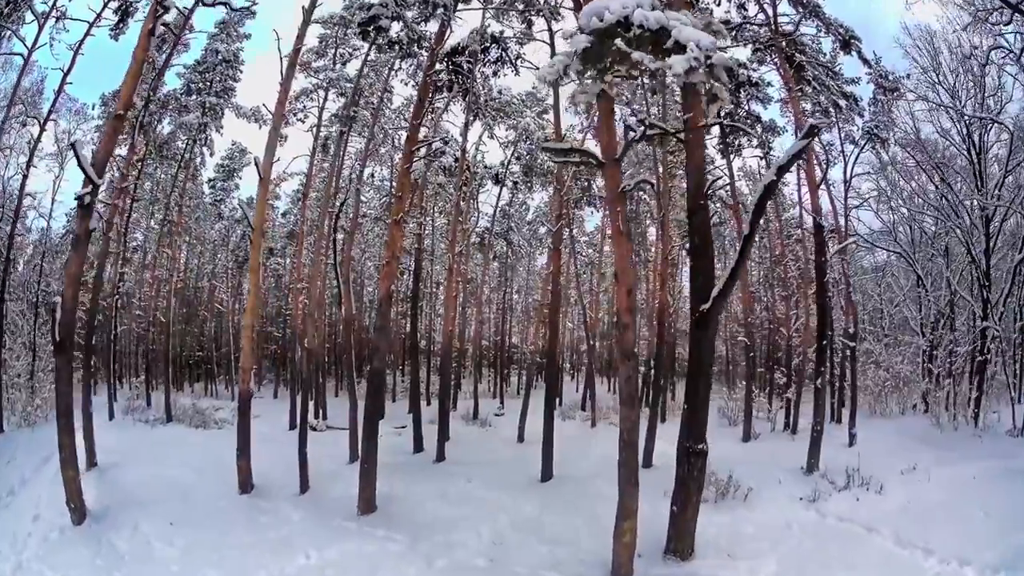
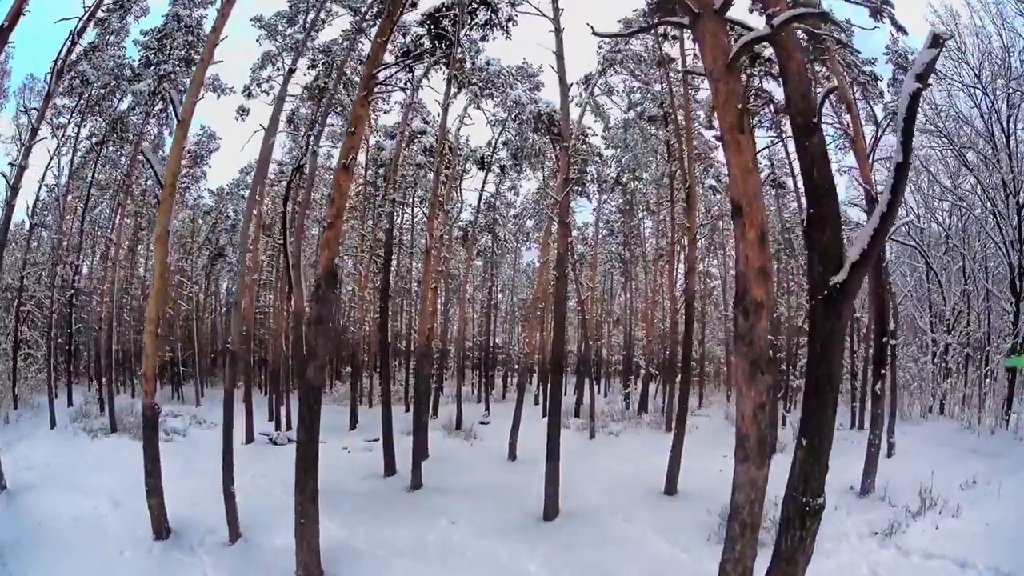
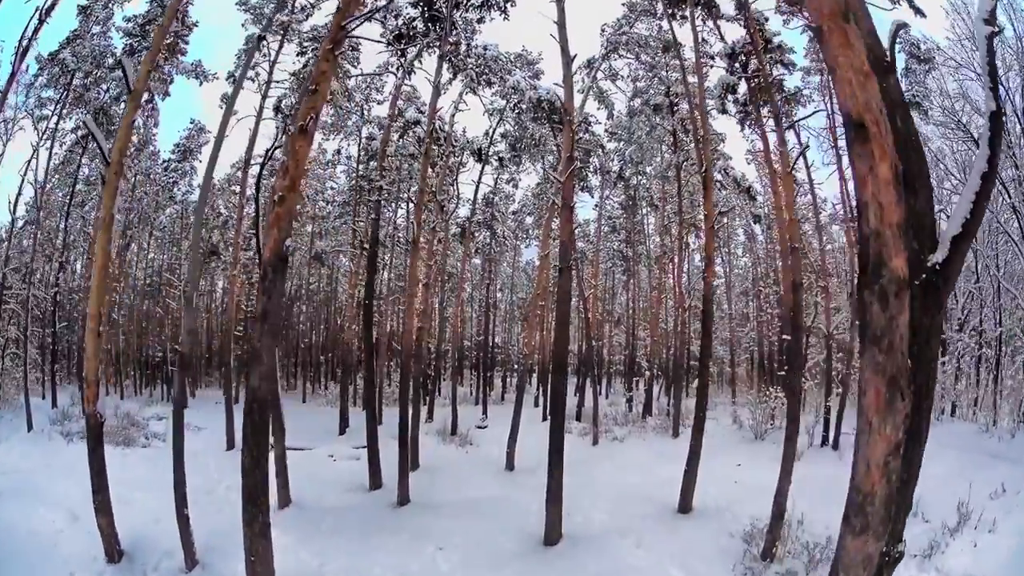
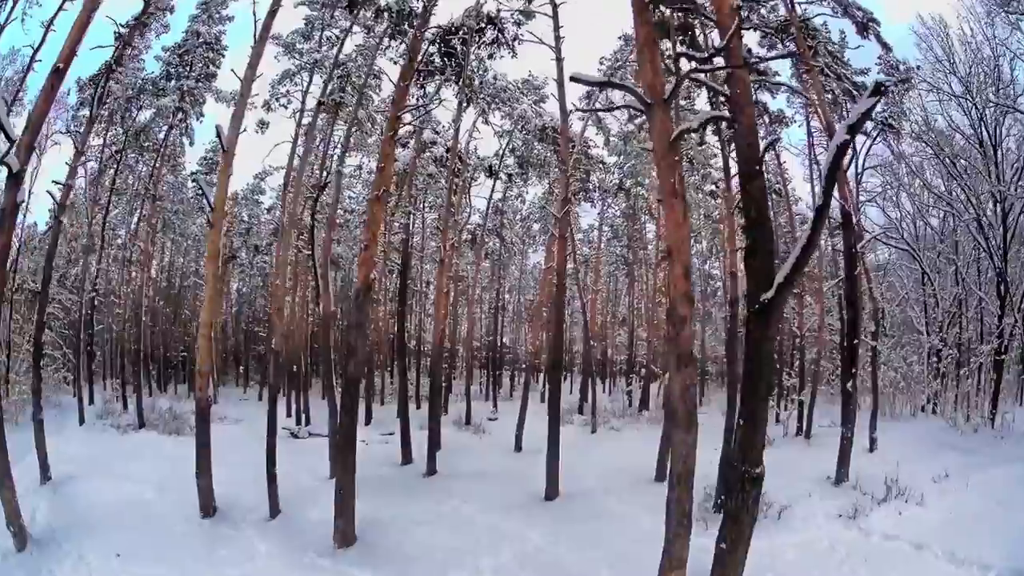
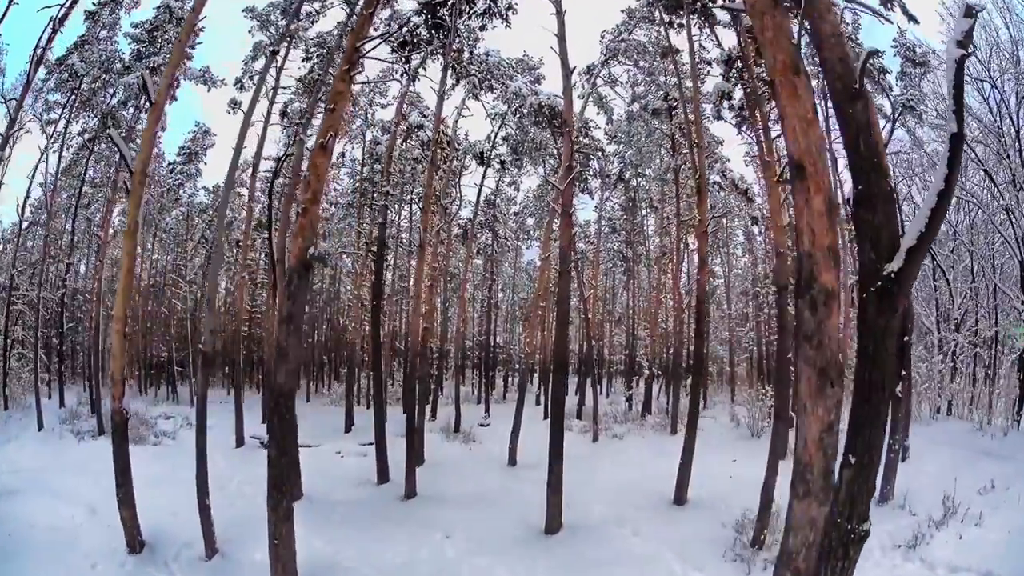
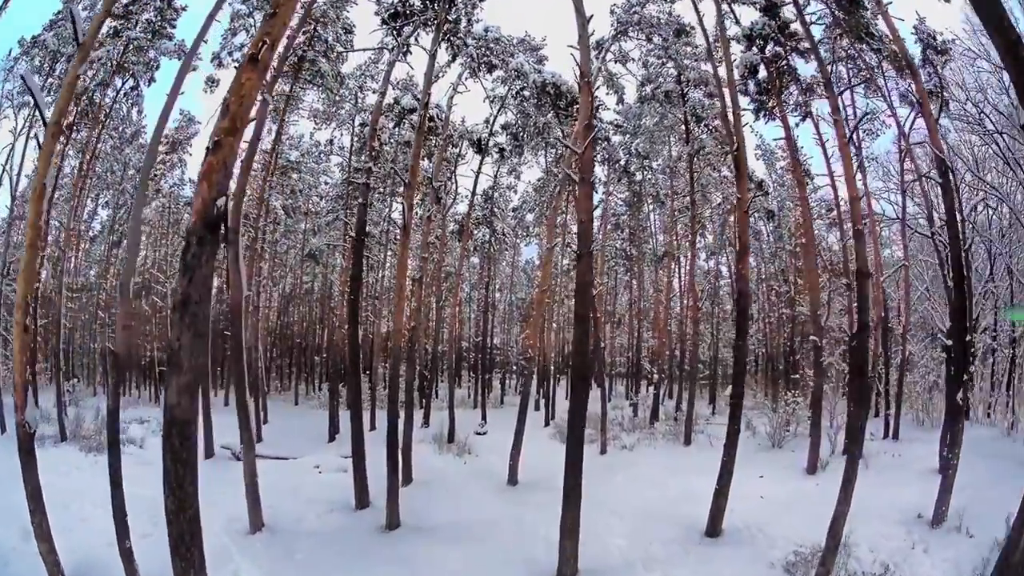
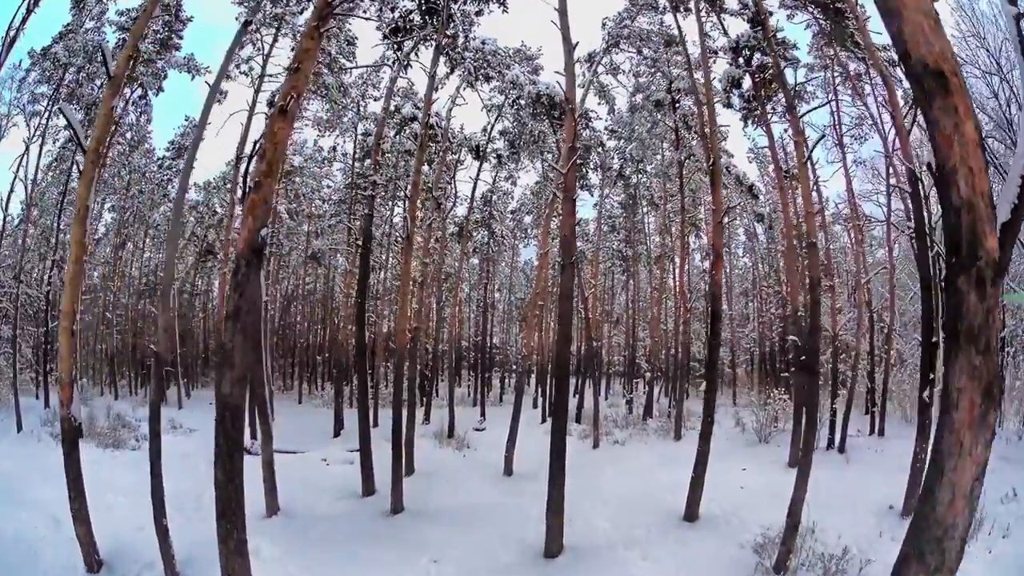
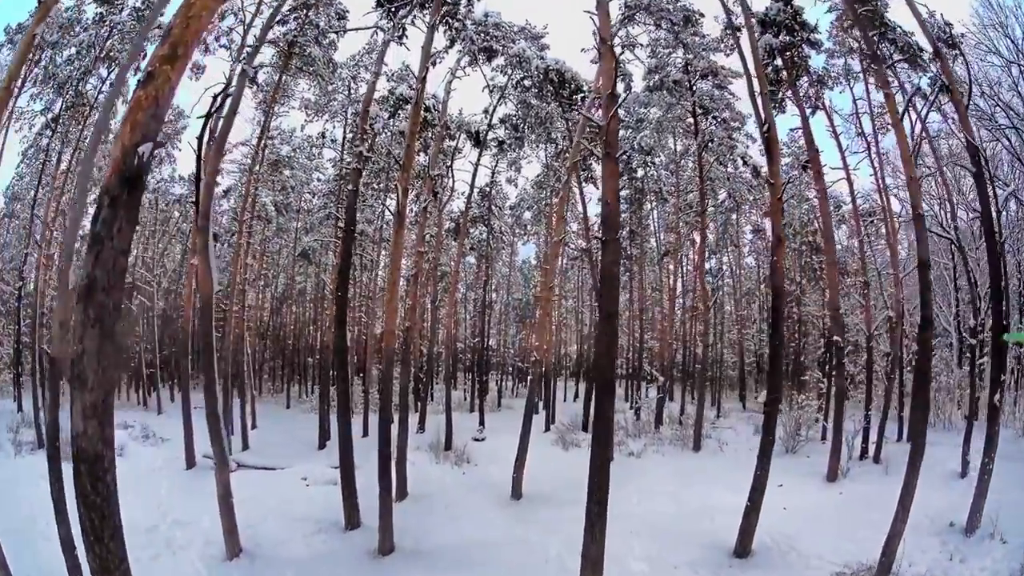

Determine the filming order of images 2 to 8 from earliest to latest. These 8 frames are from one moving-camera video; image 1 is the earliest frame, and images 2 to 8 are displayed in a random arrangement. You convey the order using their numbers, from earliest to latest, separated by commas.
4, 2, 5, 3, 7, 6, 8
